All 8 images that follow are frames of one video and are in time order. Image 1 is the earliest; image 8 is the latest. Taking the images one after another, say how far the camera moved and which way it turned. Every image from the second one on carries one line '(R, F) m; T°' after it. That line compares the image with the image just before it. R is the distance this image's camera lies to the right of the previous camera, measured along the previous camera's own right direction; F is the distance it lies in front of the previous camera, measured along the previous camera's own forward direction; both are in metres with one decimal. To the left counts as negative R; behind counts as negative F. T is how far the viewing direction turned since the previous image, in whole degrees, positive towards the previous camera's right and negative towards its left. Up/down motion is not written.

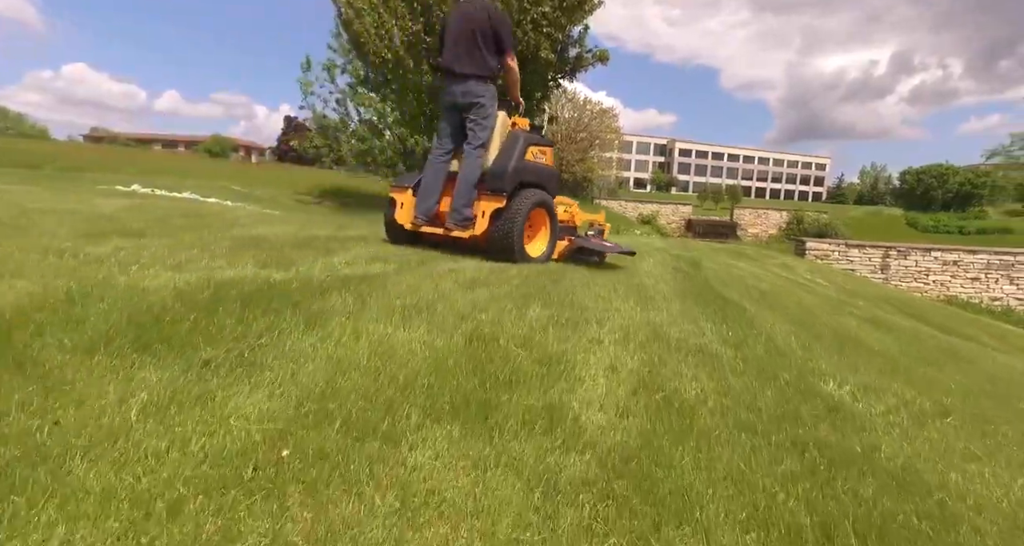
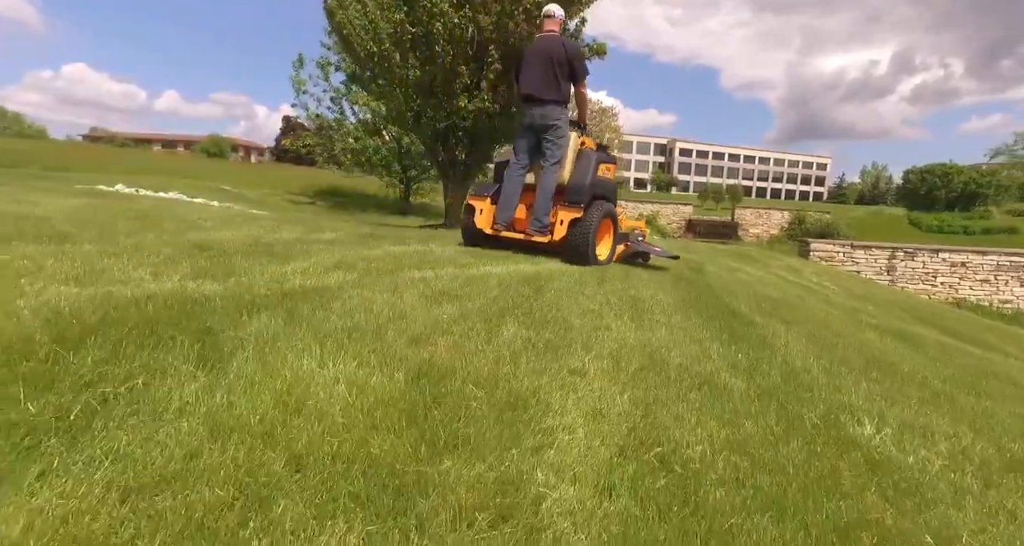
(+0.2, +0.7) m; 0°
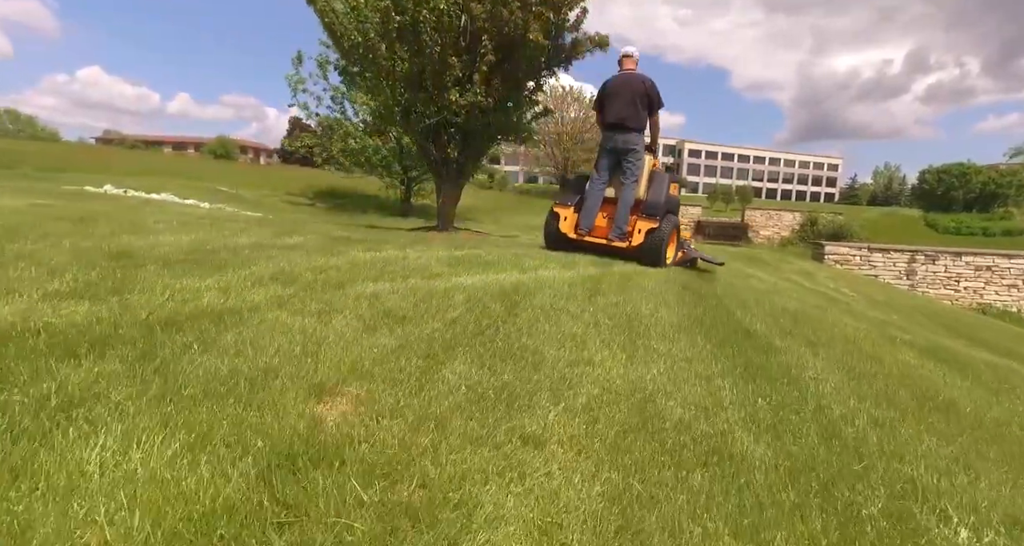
(+0.3, +0.9) m; -1°
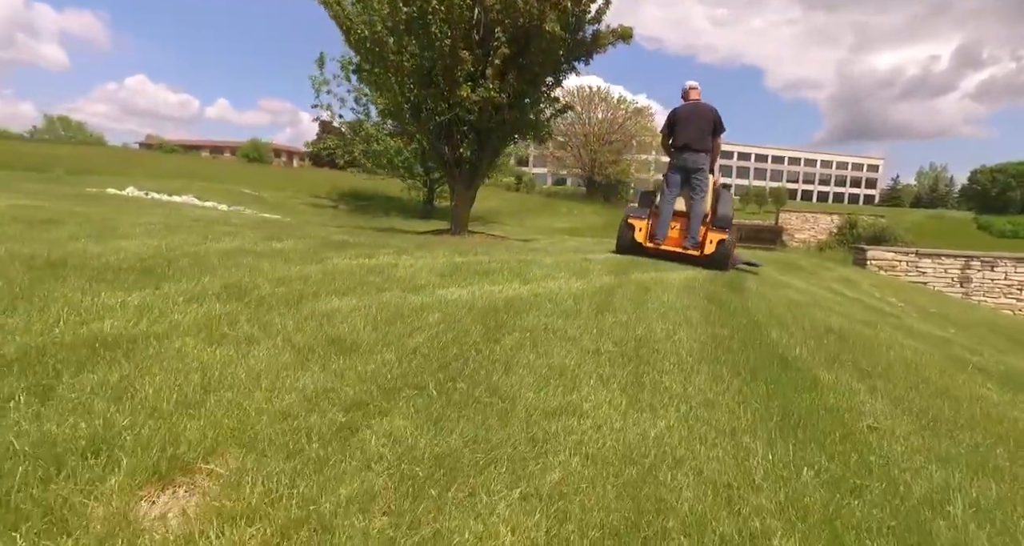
(+0.3, +0.7) m; -3°
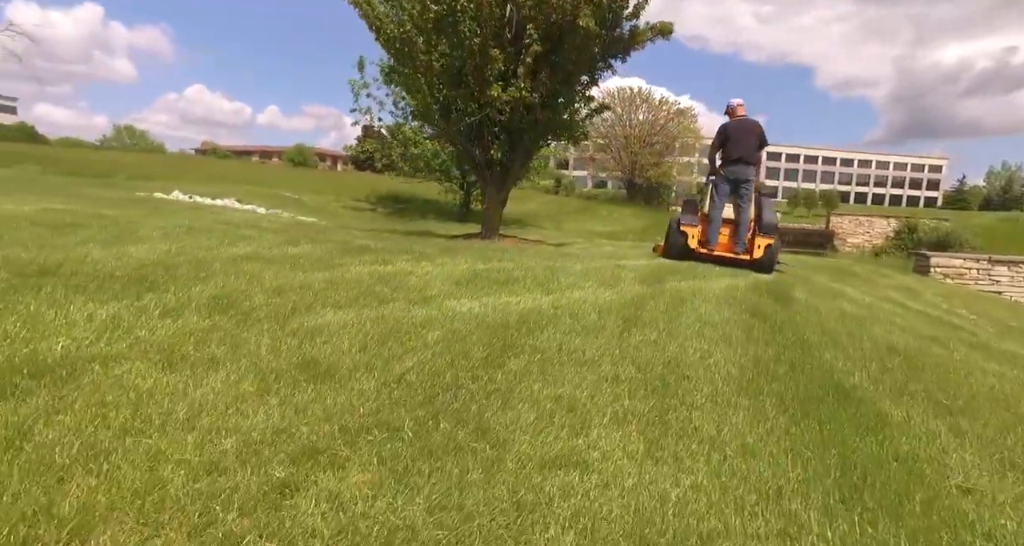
(+0.2, +0.4) m; -4°
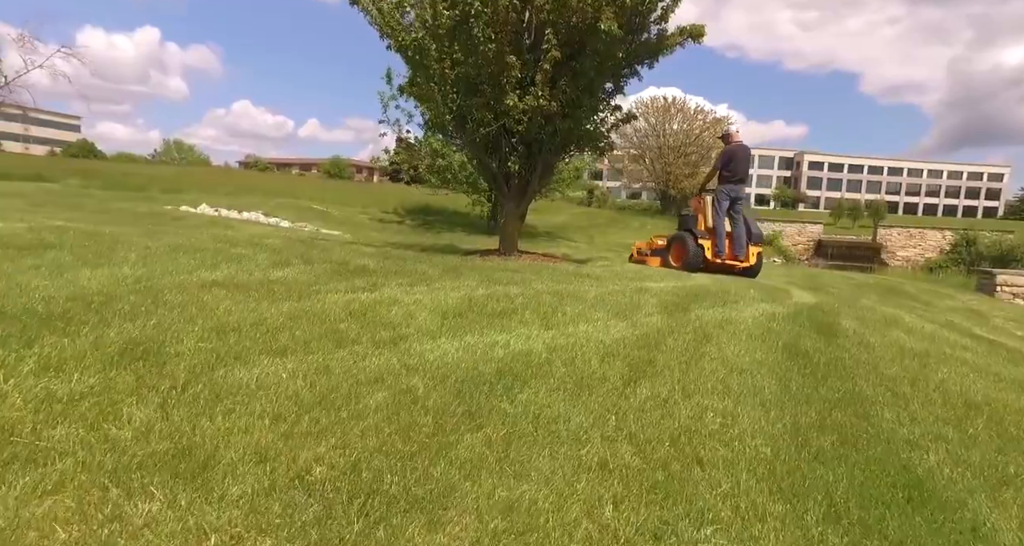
(+0.3, +0.7) m; -3°
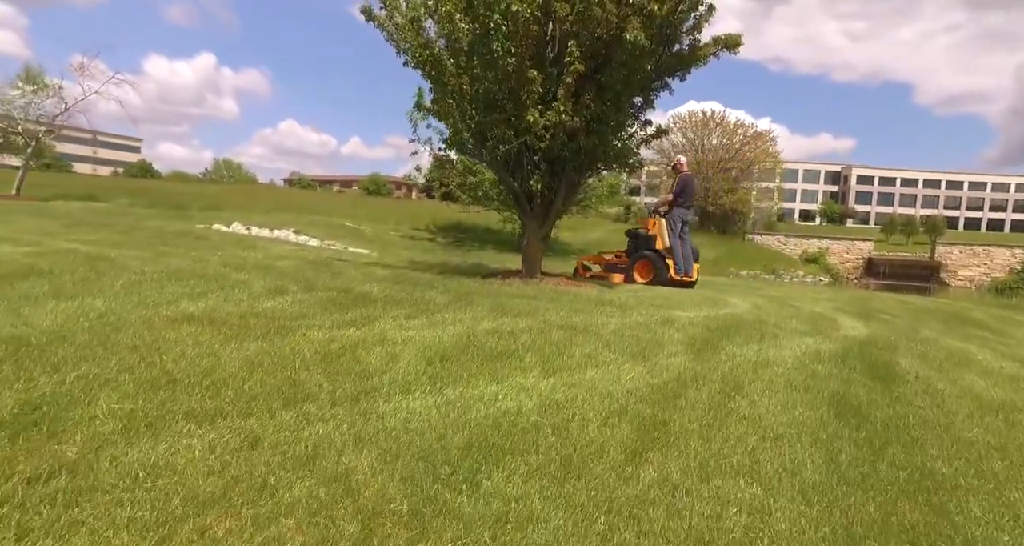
(+0.3, +0.6) m; -4°
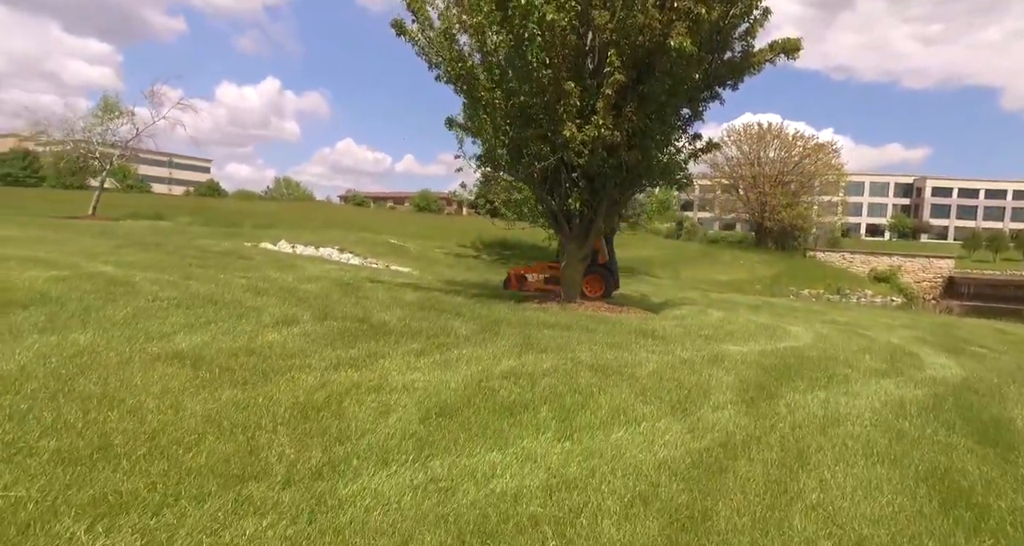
(+0.2, +0.6) m; -5°
